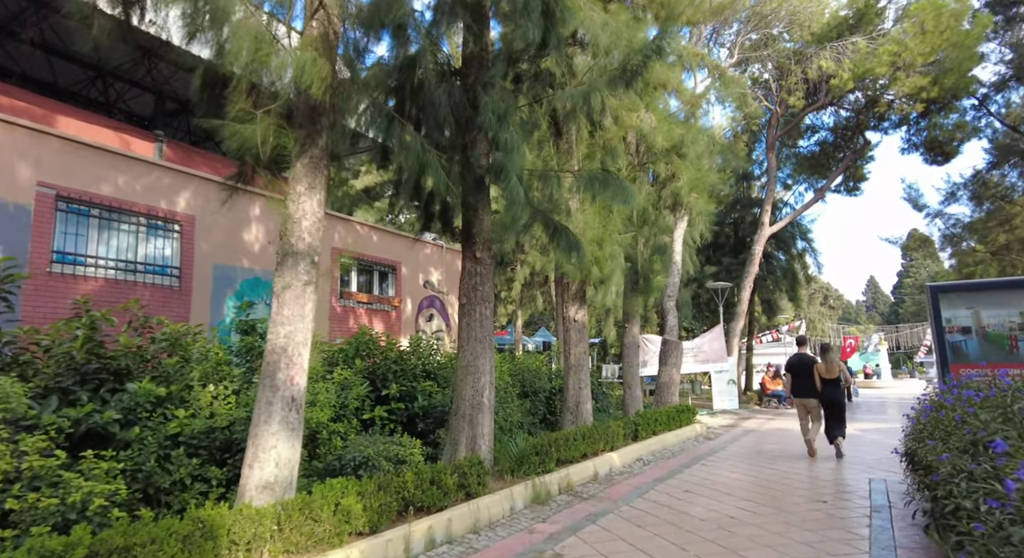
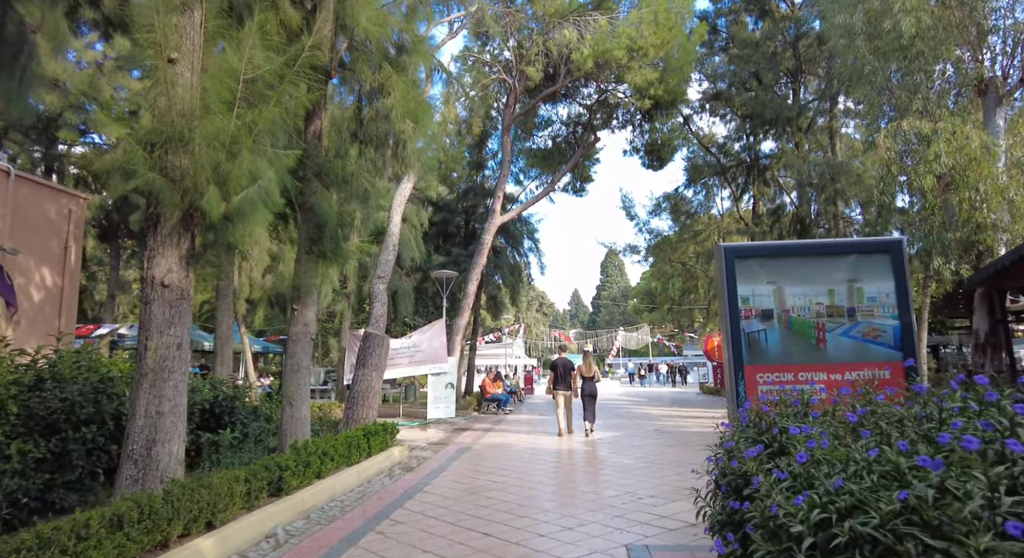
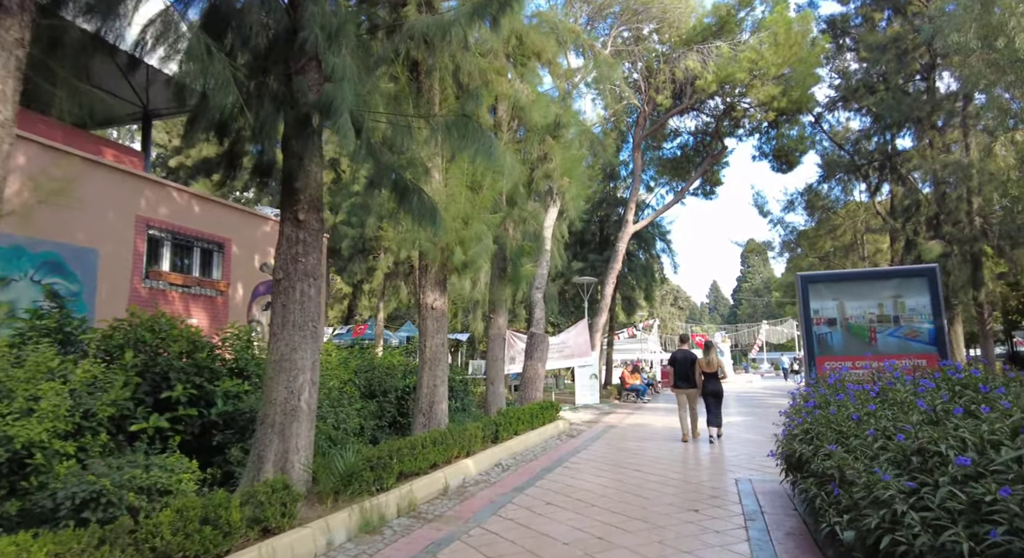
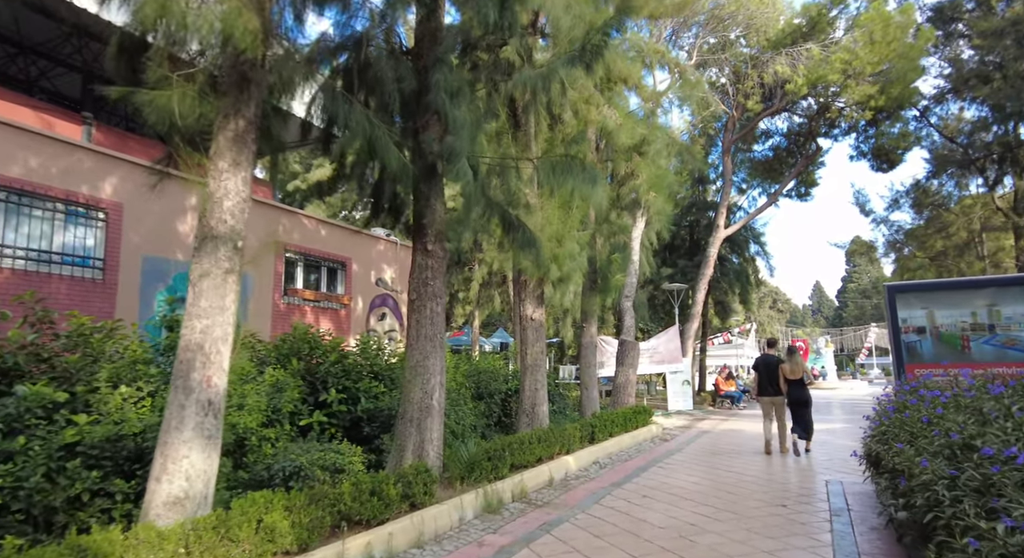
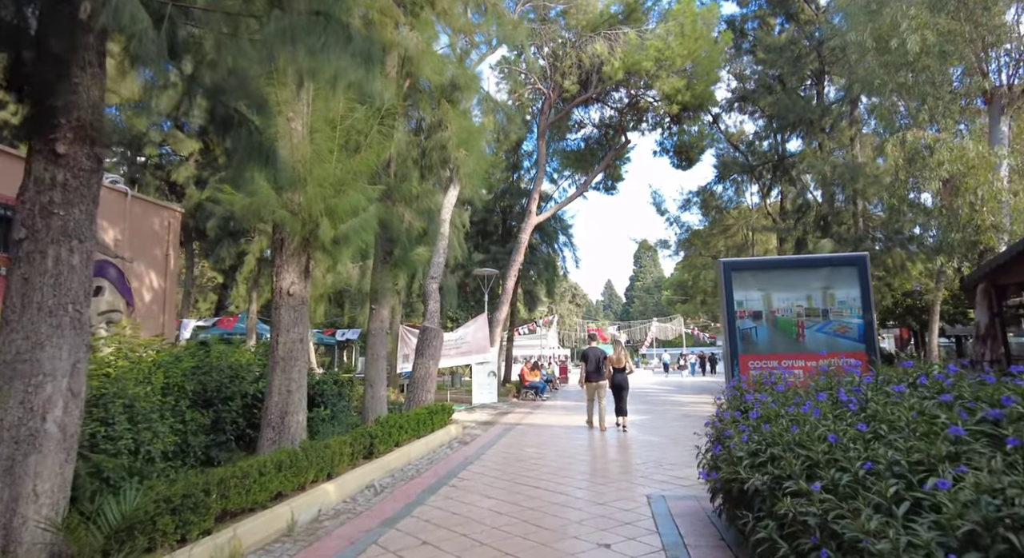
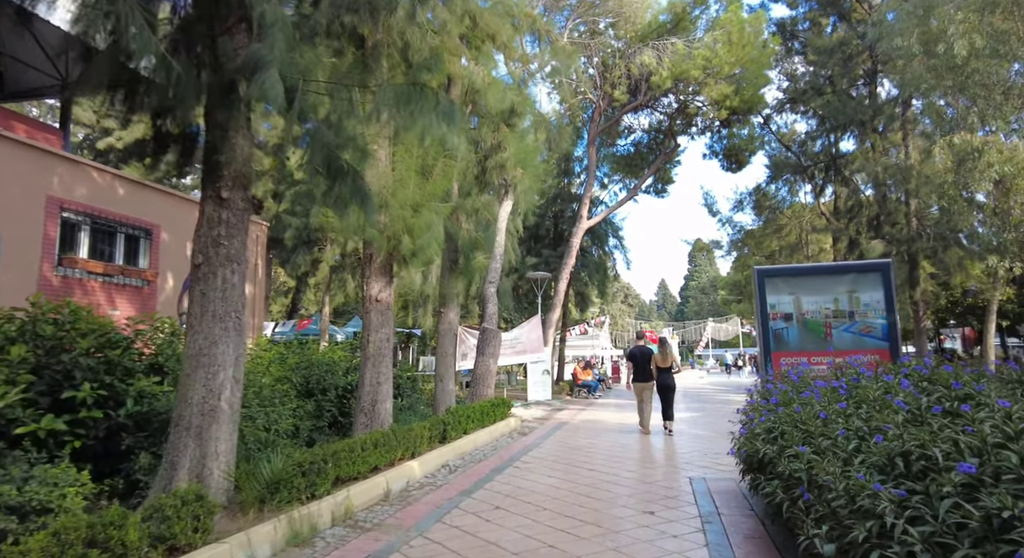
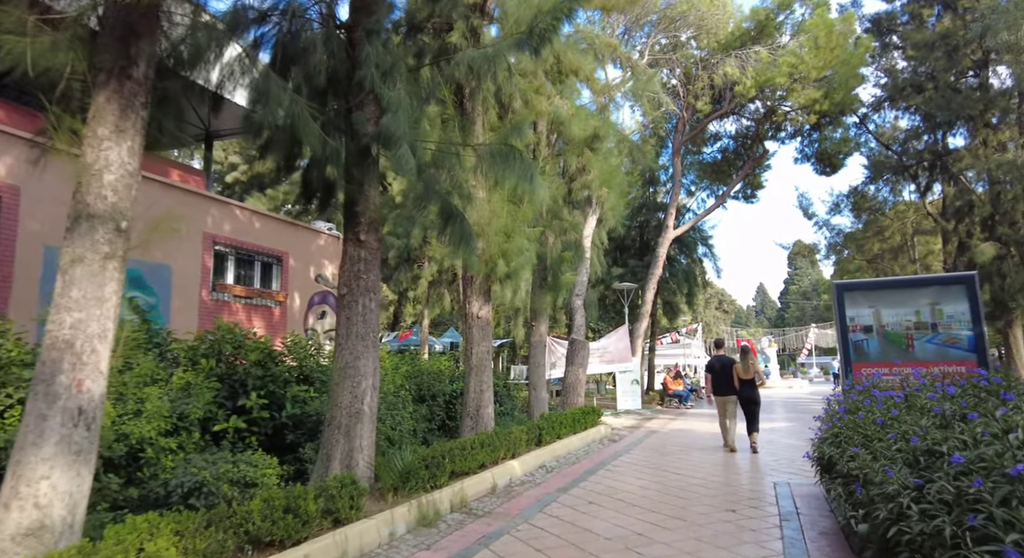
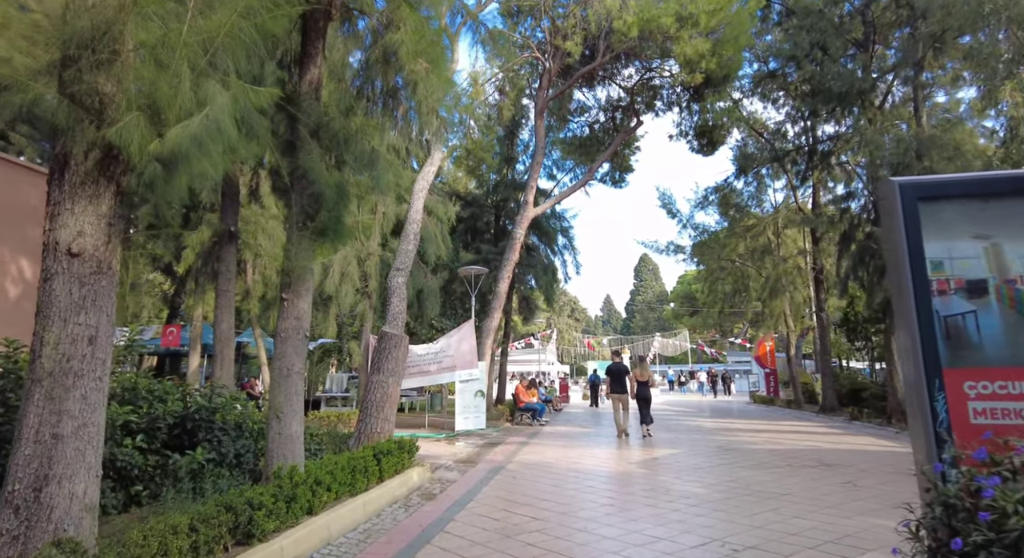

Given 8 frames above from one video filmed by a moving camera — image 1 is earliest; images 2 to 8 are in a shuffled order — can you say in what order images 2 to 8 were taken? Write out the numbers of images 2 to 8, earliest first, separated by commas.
4, 7, 3, 6, 5, 2, 8
